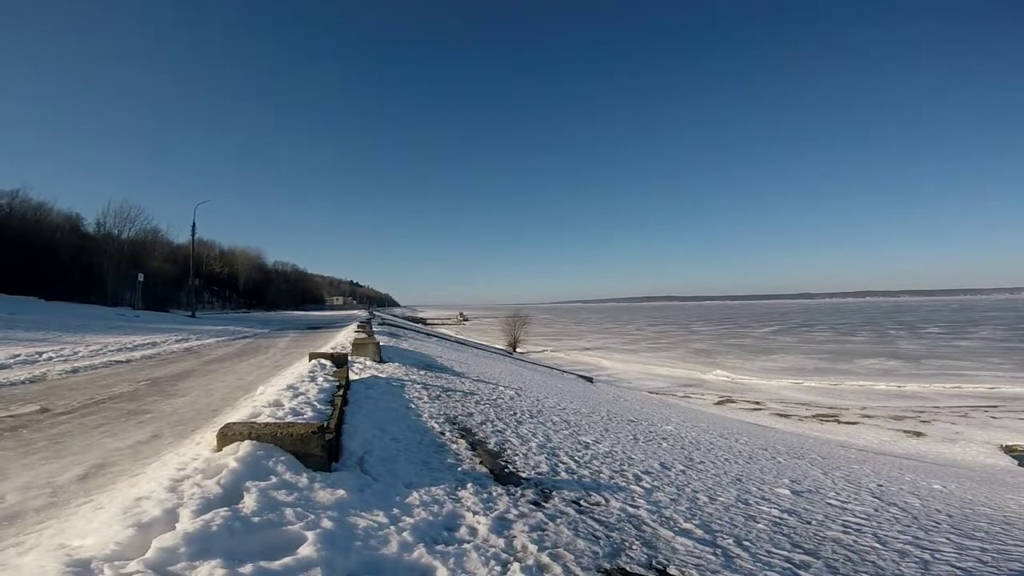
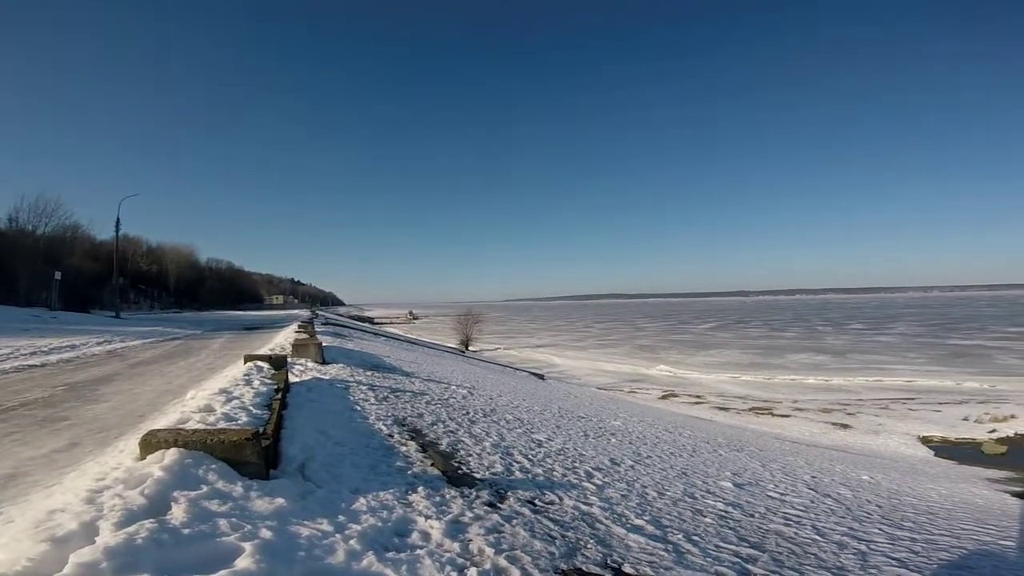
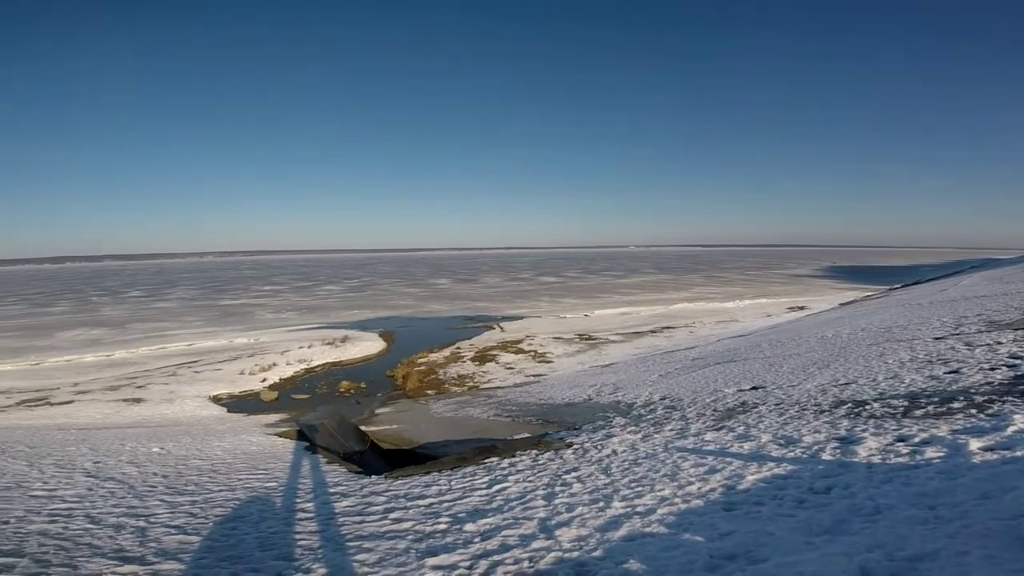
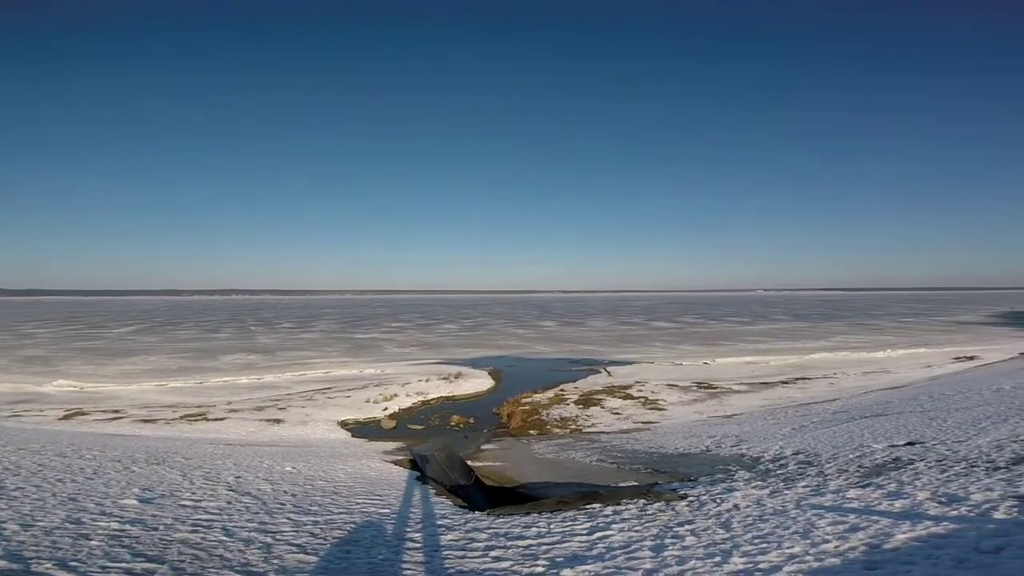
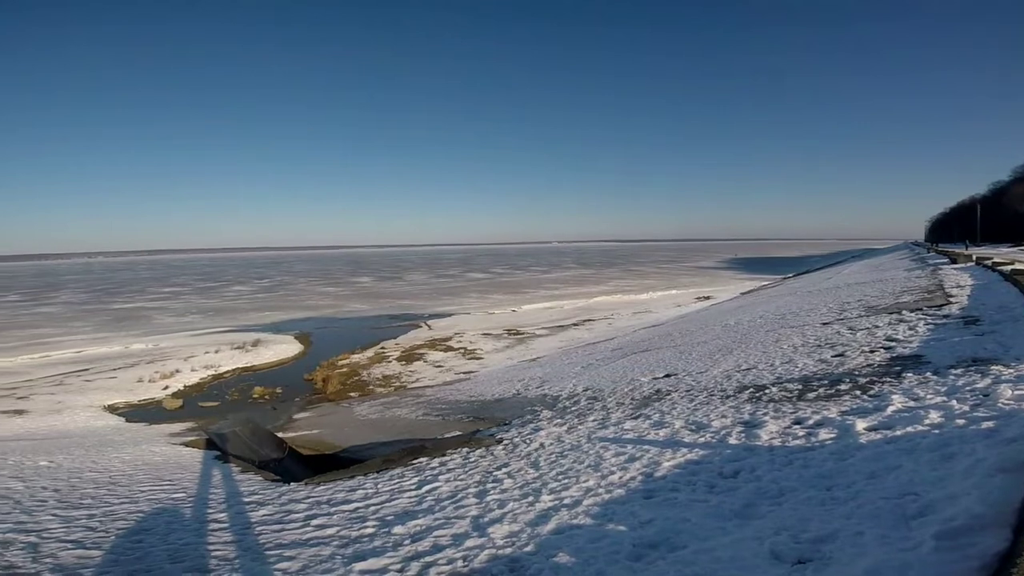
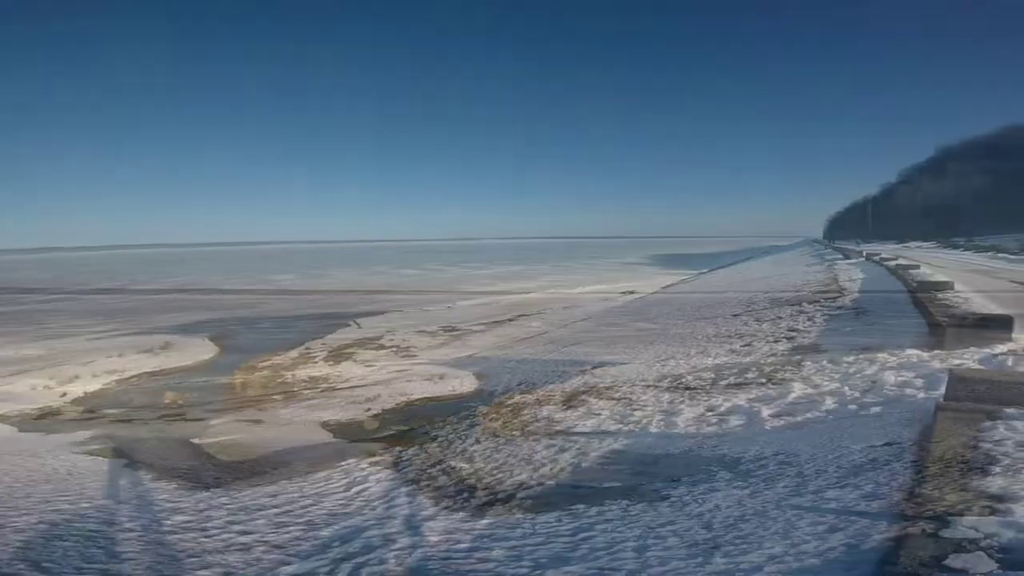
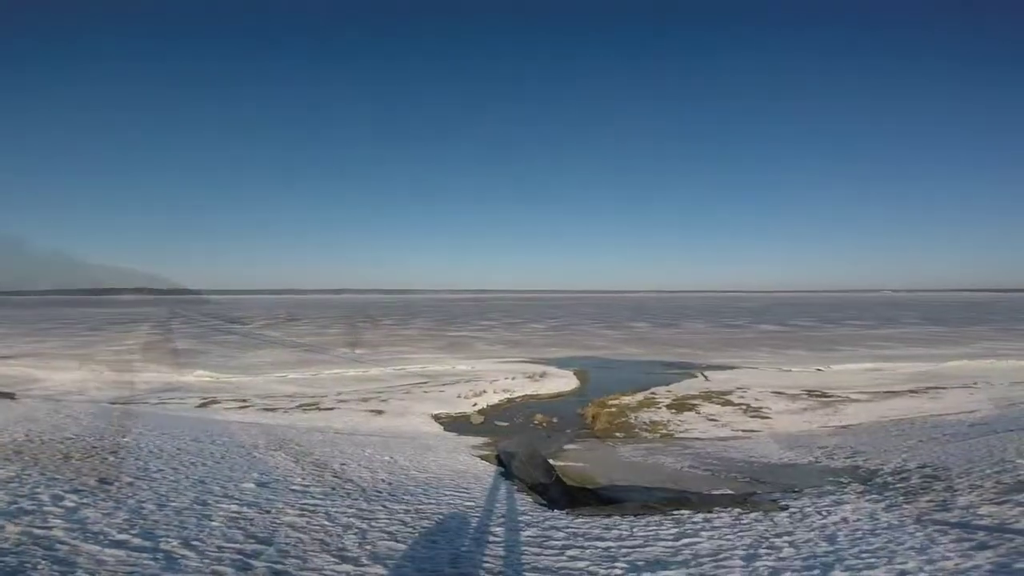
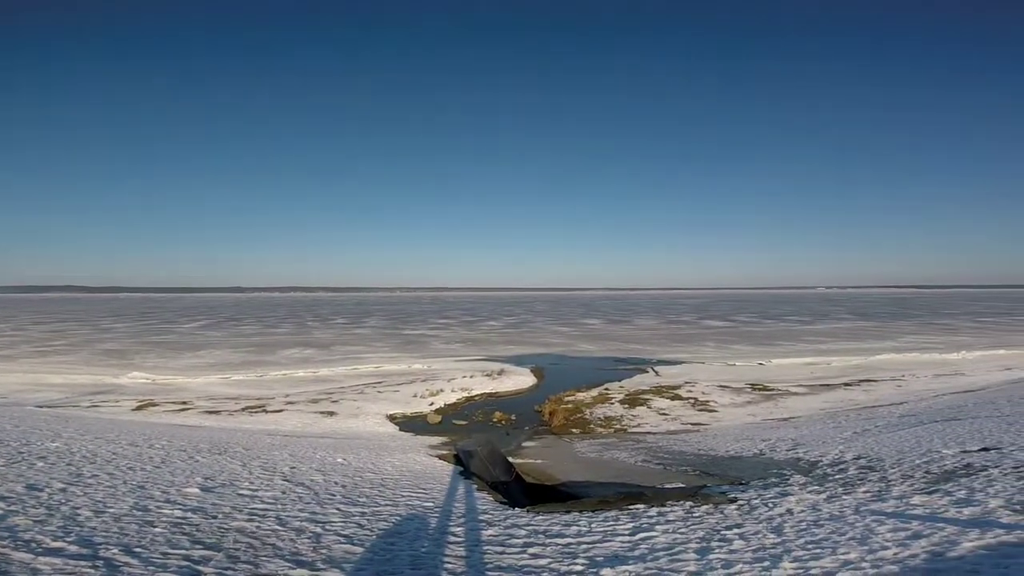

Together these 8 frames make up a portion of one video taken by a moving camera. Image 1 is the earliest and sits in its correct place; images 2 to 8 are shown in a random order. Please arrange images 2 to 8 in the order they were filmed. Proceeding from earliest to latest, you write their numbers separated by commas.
2, 7, 8, 4, 6, 5, 3
